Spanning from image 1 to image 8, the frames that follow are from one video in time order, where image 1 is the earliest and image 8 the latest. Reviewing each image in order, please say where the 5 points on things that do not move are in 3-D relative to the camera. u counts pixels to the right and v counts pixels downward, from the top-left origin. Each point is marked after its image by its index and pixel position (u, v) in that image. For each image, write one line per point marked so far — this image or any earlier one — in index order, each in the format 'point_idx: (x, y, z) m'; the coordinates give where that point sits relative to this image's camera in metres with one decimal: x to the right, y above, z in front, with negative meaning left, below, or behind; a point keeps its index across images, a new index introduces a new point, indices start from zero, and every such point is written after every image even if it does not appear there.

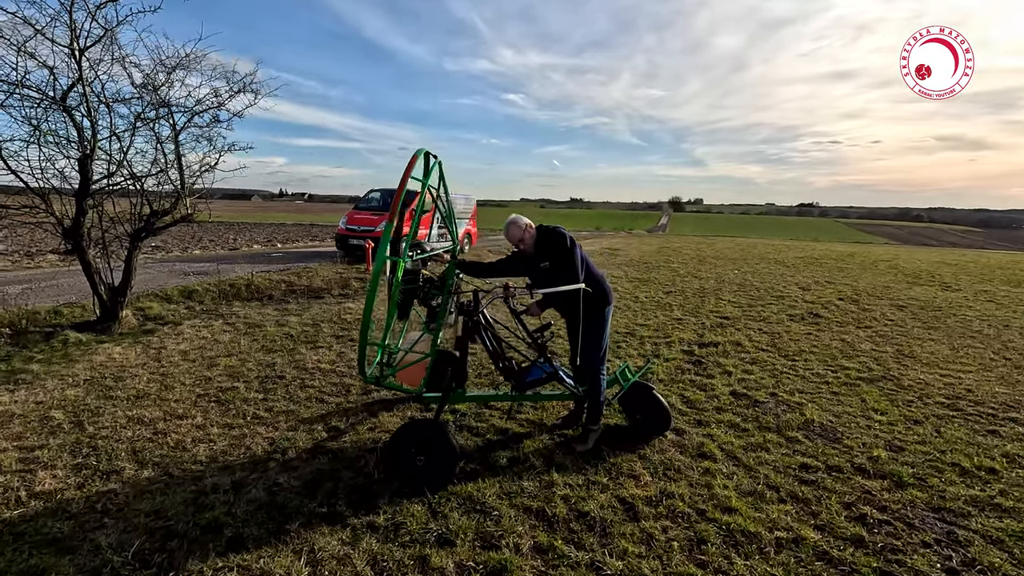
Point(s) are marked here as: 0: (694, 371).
0: (+1.9, -0.9, +5.5) m
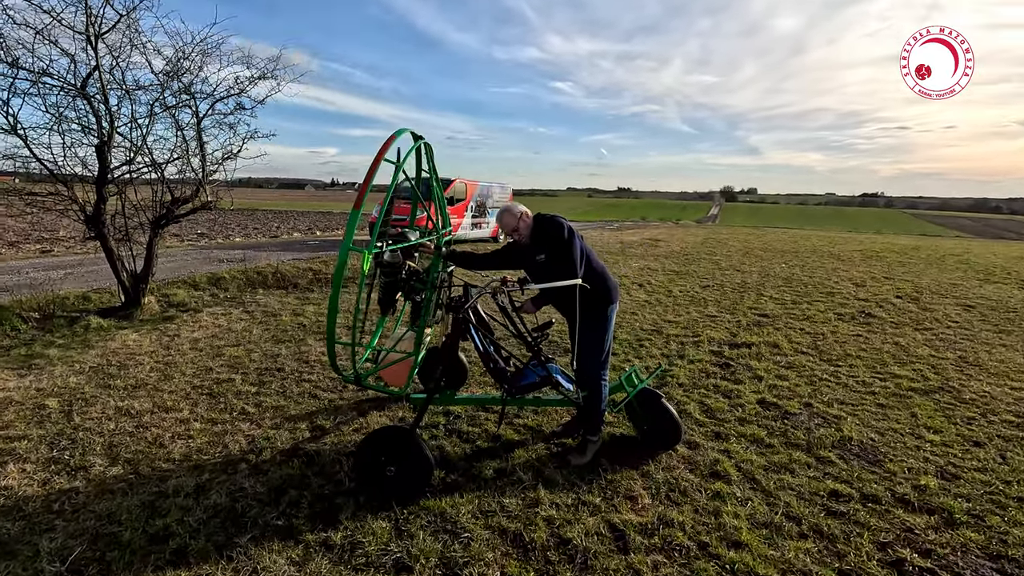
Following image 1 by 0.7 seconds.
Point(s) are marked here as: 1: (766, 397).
0: (+2.0, -0.8, +5.0) m
1: (+2.1, -0.9, +4.5) m
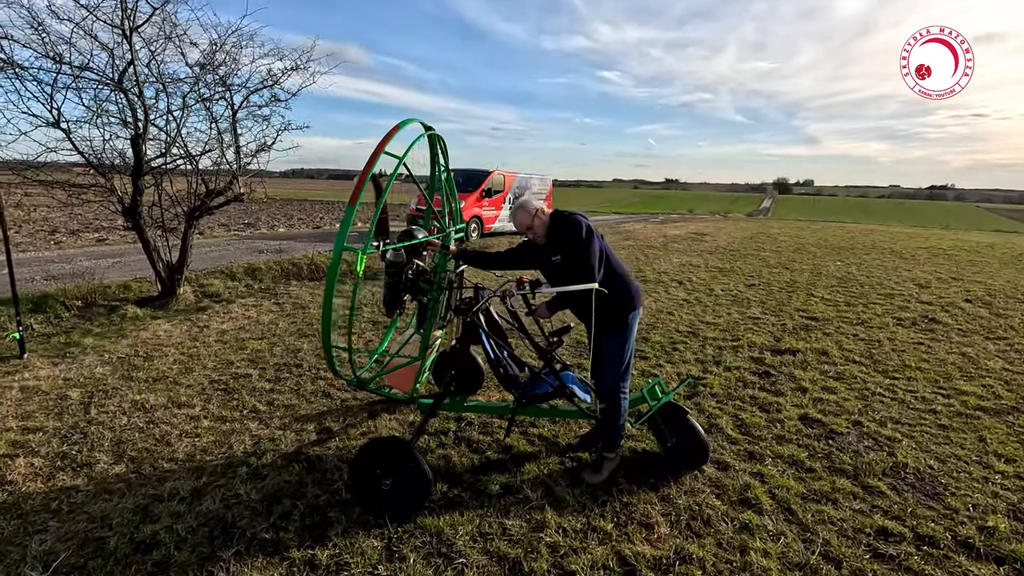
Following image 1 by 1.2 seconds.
0: (+2.1, -0.9, +4.6) m
1: (+2.3, -1.0, +4.1) m
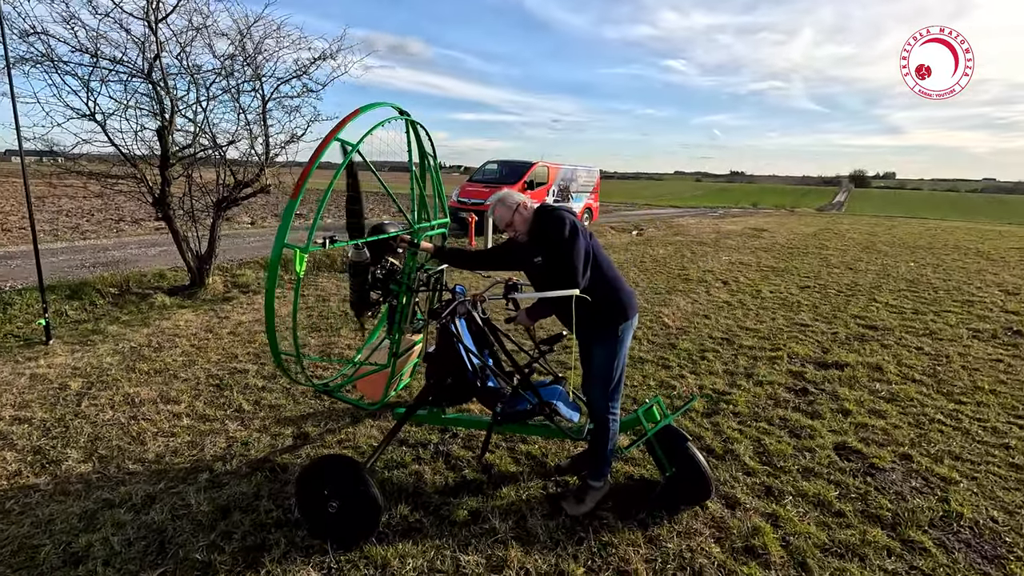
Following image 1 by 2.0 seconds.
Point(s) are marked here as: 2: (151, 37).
0: (+2.1, -0.9, +4.1) m
1: (+2.2, -1.0, +3.5) m
2: (-4.3, +3.0, +6.3) m
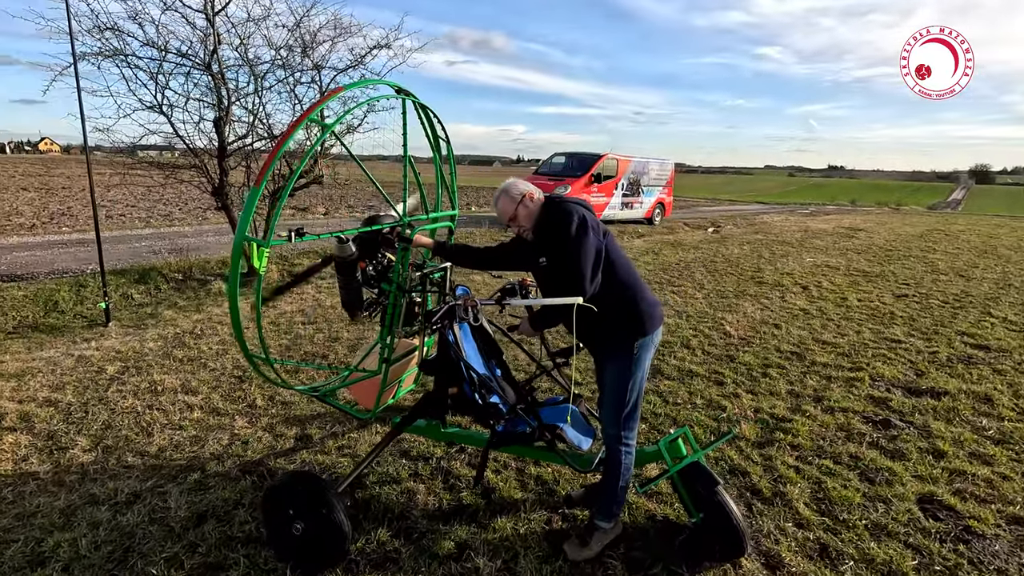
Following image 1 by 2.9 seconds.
0: (+2.3, -1.0, +3.4) m
1: (+2.3, -1.1, +2.9) m
2: (-3.6, +3.1, +6.4) m
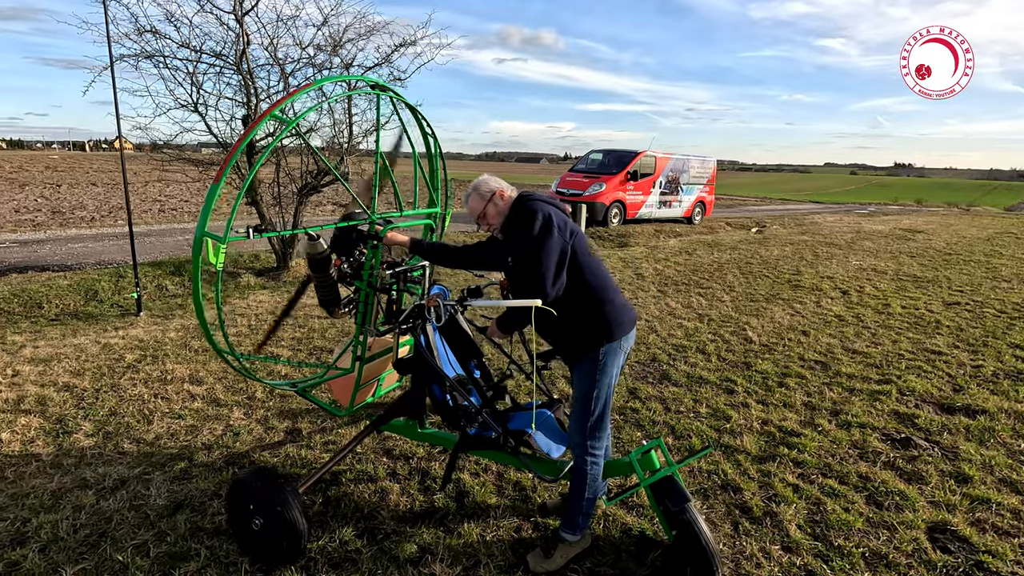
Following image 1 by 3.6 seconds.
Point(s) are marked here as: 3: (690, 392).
0: (+2.2, -1.0, +3.2) m
1: (+2.2, -1.1, +2.6) m
2: (-3.4, +3.2, +6.6) m
3: (+1.3, -0.8, +4.0) m
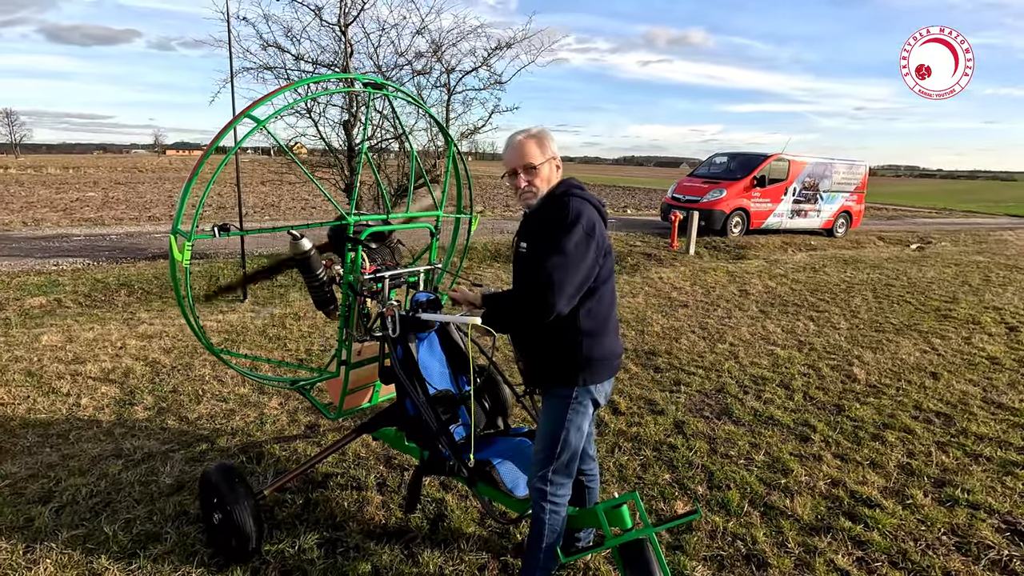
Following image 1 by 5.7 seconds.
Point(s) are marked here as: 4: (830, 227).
0: (+2.2, -1.2, +2.4) m
1: (+2.0, -1.3, +1.9) m
2: (-2.2, +3.3, +7.1) m
3: (+1.5, -0.9, +3.4) m
4: (+8.5, +1.6, +14.3) m
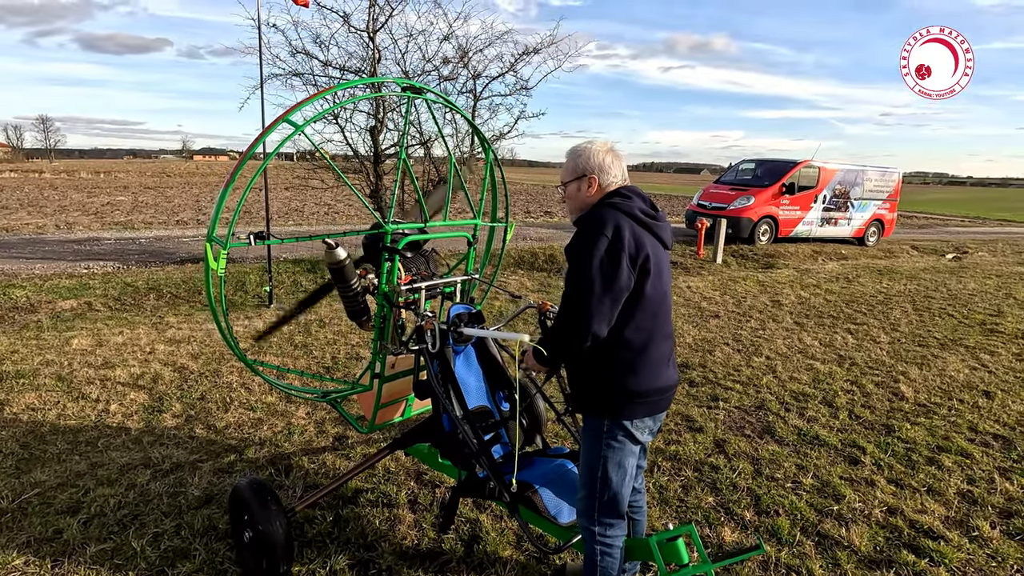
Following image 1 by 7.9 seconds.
0: (+2.3, -1.3, +2.2) m
1: (+2.1, -1.4, +1.7) m
2: (-1.8, +3.2, +7.1) m
3: (+1.7, -1.0, +3.3) m
4: (+9.1, +1.3, +13.9) m
